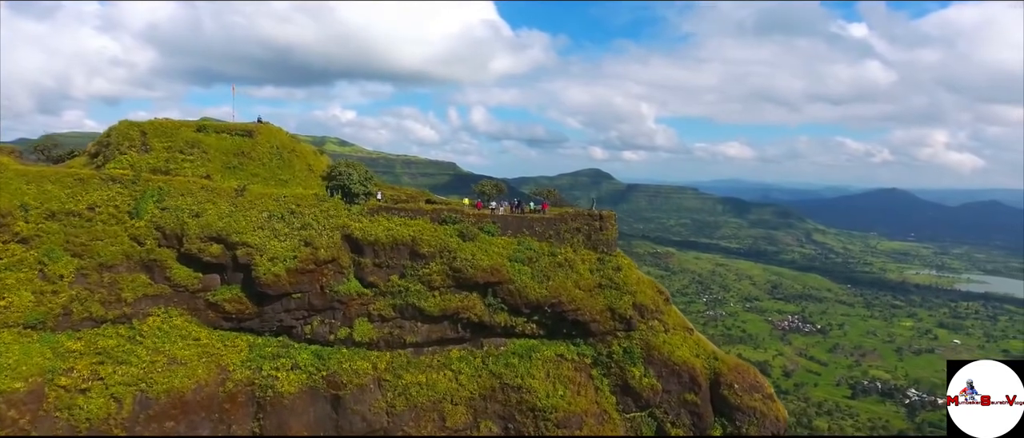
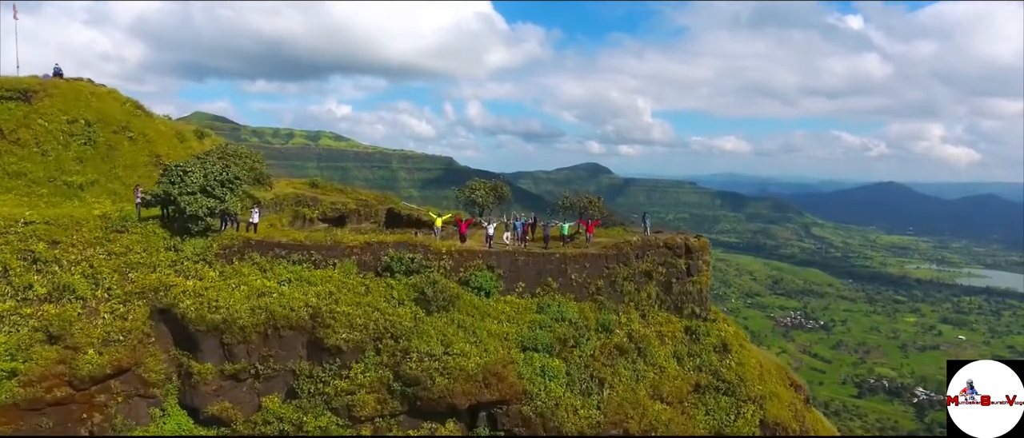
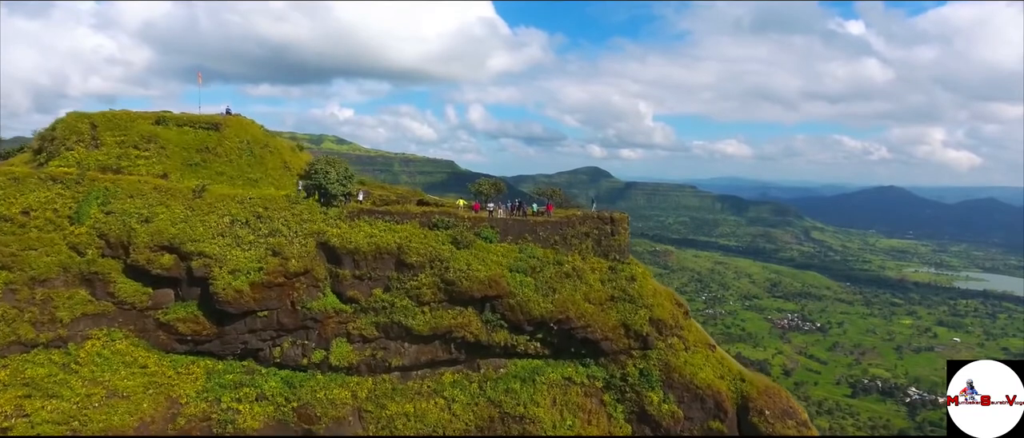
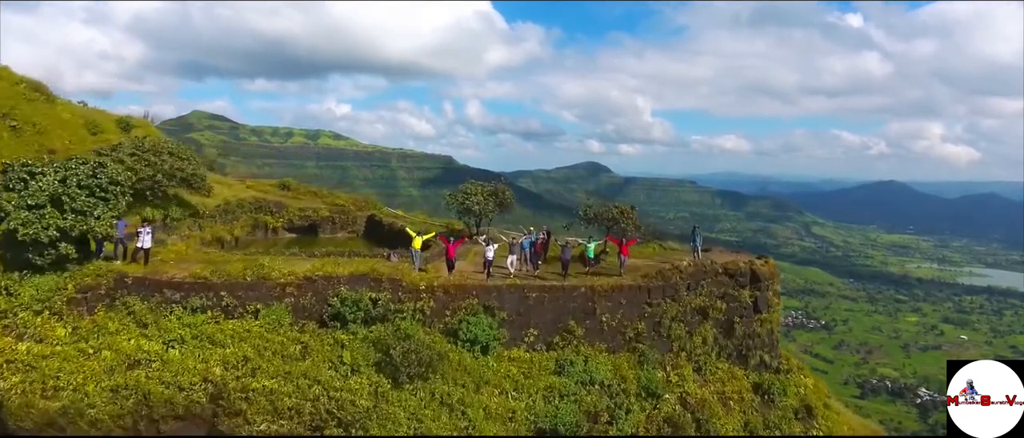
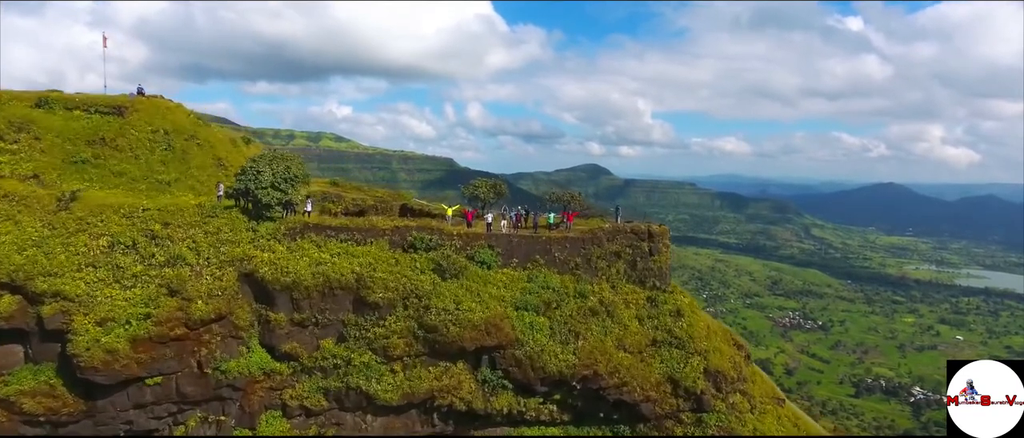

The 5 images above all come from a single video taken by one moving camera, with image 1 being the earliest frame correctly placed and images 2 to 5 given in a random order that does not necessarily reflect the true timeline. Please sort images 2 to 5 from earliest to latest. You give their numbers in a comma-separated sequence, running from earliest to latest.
3, 5, 2, 4
